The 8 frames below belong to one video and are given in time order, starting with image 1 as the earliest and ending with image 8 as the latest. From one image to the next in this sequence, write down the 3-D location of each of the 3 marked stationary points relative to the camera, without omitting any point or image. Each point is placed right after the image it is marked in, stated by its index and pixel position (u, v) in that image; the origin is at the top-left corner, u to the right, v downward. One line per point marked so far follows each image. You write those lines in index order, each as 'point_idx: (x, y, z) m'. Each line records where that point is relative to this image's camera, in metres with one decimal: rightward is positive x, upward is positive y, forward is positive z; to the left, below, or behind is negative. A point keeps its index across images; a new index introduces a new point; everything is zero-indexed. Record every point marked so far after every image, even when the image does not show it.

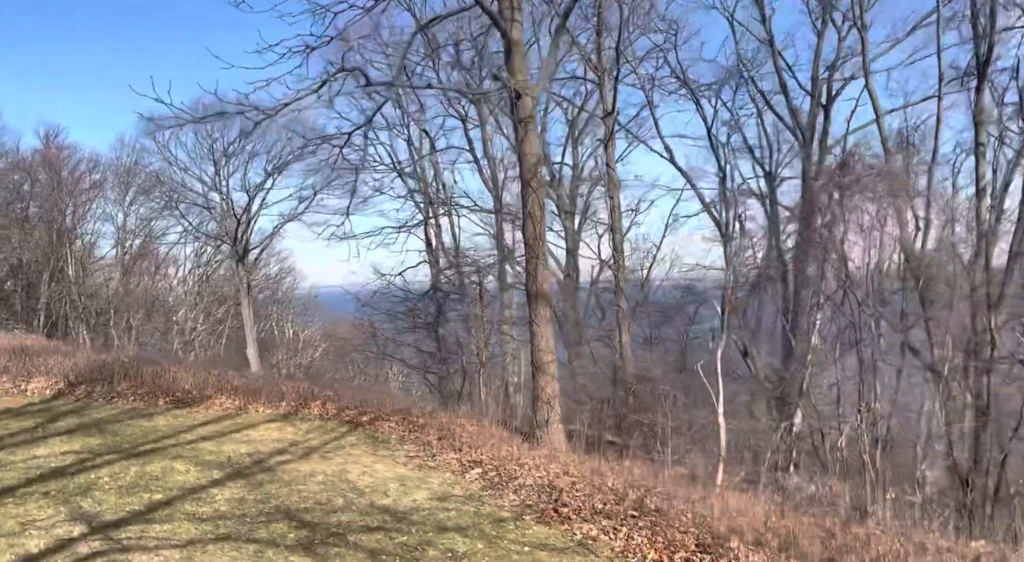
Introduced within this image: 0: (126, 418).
0: (-4.8, -1.7, +11.2) m
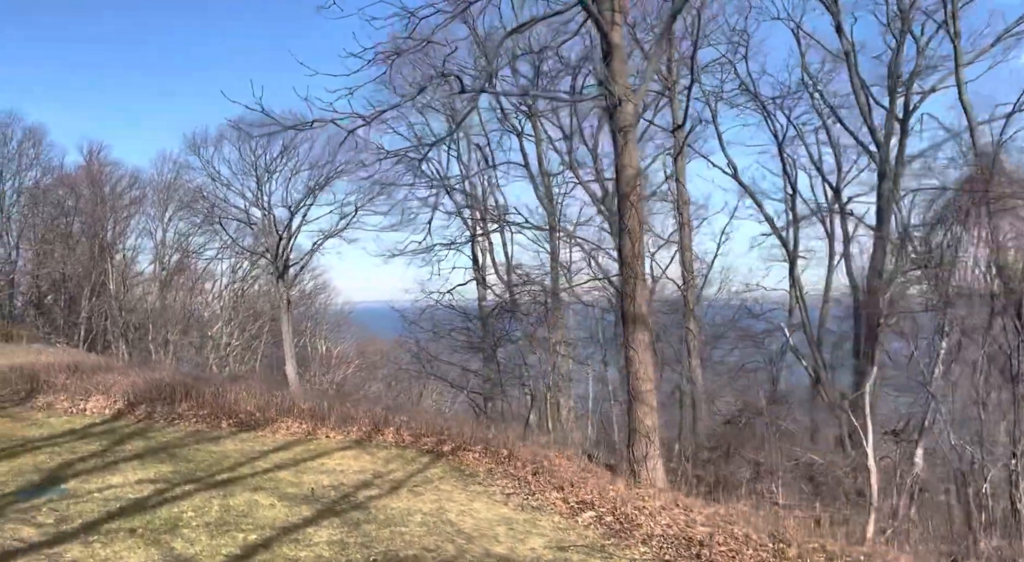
0: (-3.8, -1.9, +10.8) m
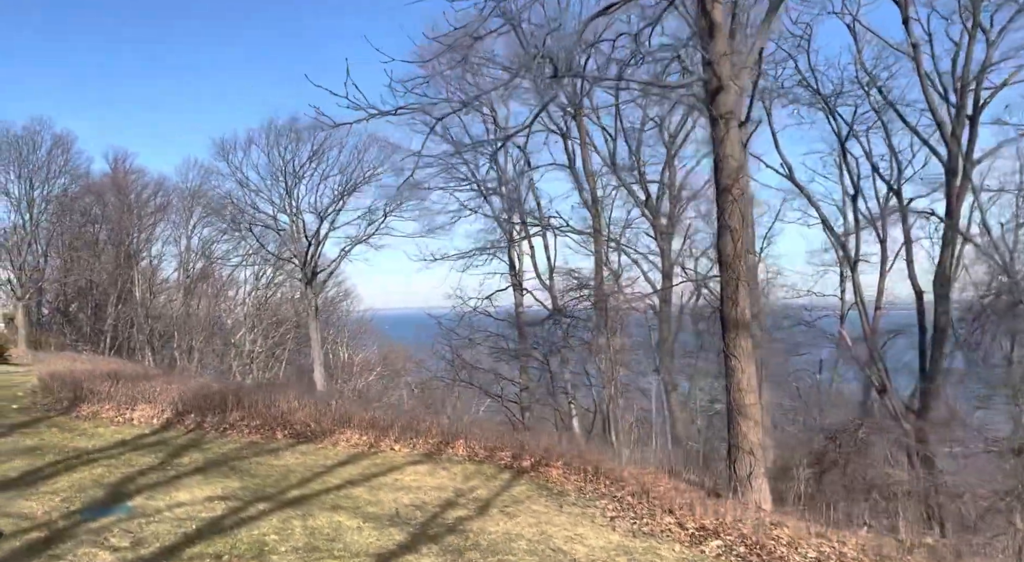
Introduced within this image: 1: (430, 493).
0: (-3.0, -2.0, +10.3) m
1: (-0.7, -1.8, +7.7) m
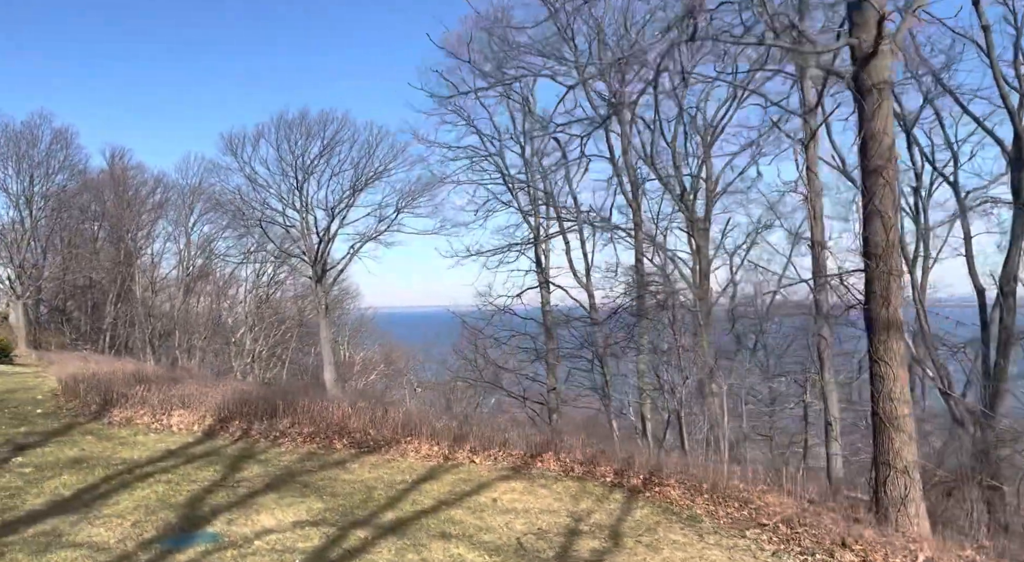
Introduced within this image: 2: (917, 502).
0: (-2.1, -2.0, +9.5) m
1: (+0.2, -1.8, +6.8) m
2: (+3.0, -1.6, +6.7) m
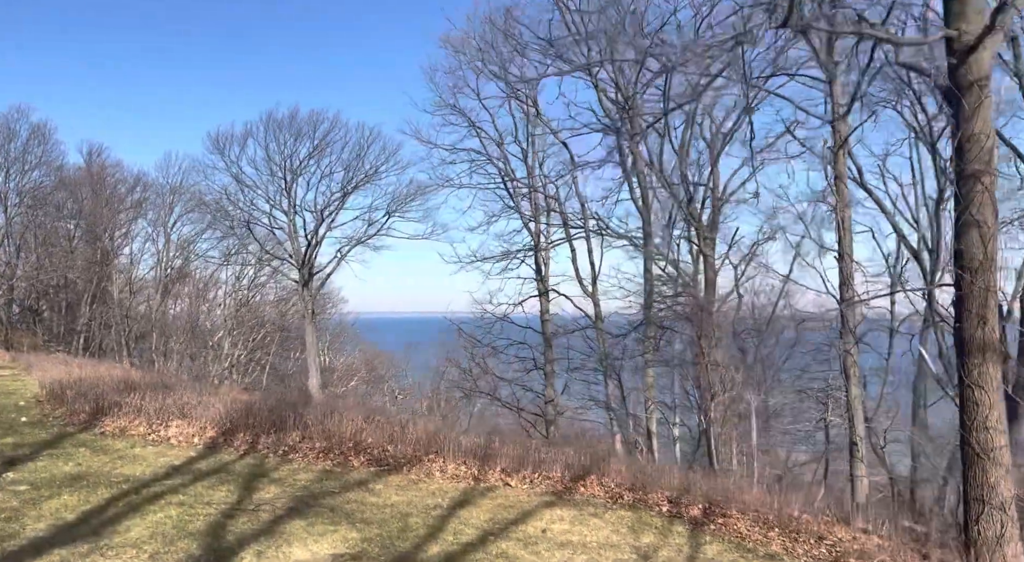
0: (-1.7, -2.0, +8.8) m
1: (+0.6, -1.9, +6.2) m
2: (+3.4, -1.8, +6.1) m
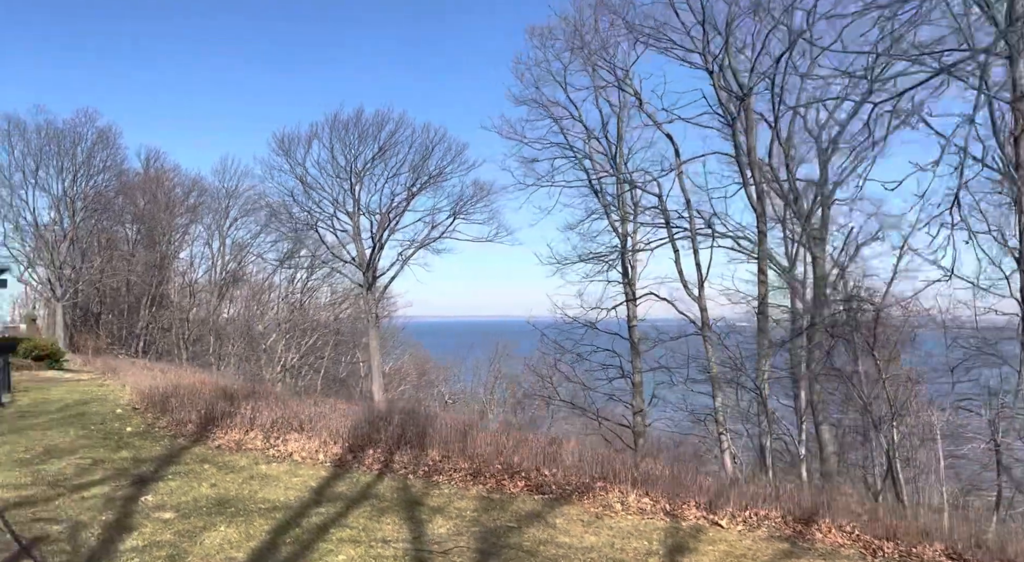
0: (0.0, -2.1, +7.8) m
1: (+2.2, -1.9, +5.1) m
2: (+5.0, -1.8, +4.9) m
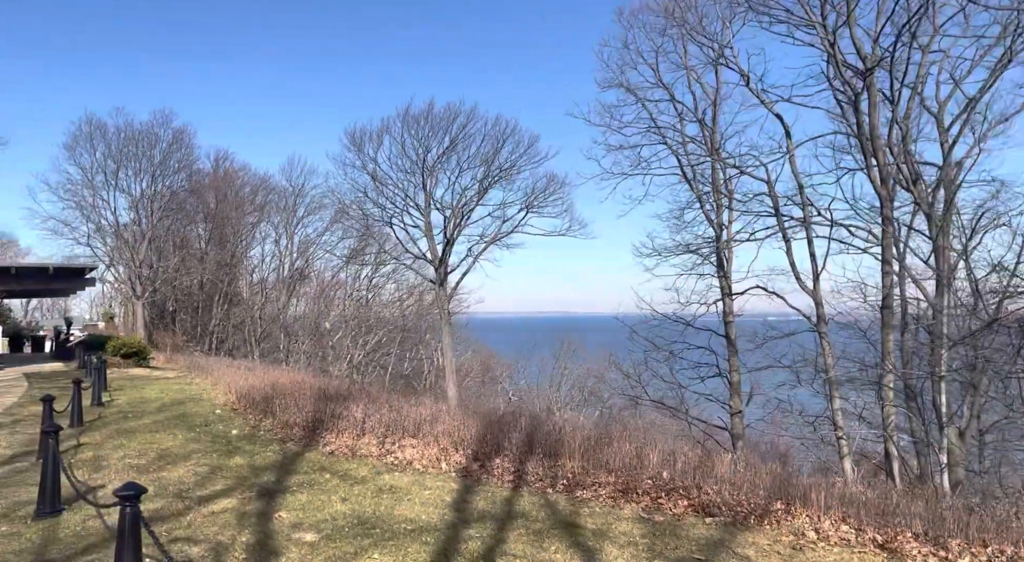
0: (+1.4, -2.1, +6.9) m
1: (+3.4, -1.9, +4.1) m
2: (+6.2, -1.8, +3.7) m
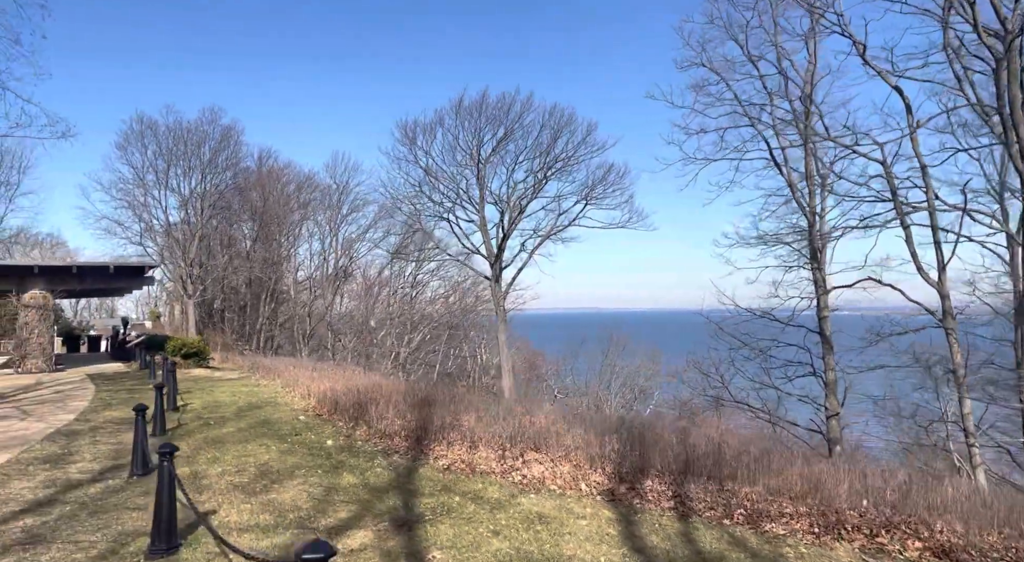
0: (+2.8, -2.0, +5.5) m
1: (+4.7, -1.9, +2.5) m
2: (+7.5, -1.8, +2.0) m
